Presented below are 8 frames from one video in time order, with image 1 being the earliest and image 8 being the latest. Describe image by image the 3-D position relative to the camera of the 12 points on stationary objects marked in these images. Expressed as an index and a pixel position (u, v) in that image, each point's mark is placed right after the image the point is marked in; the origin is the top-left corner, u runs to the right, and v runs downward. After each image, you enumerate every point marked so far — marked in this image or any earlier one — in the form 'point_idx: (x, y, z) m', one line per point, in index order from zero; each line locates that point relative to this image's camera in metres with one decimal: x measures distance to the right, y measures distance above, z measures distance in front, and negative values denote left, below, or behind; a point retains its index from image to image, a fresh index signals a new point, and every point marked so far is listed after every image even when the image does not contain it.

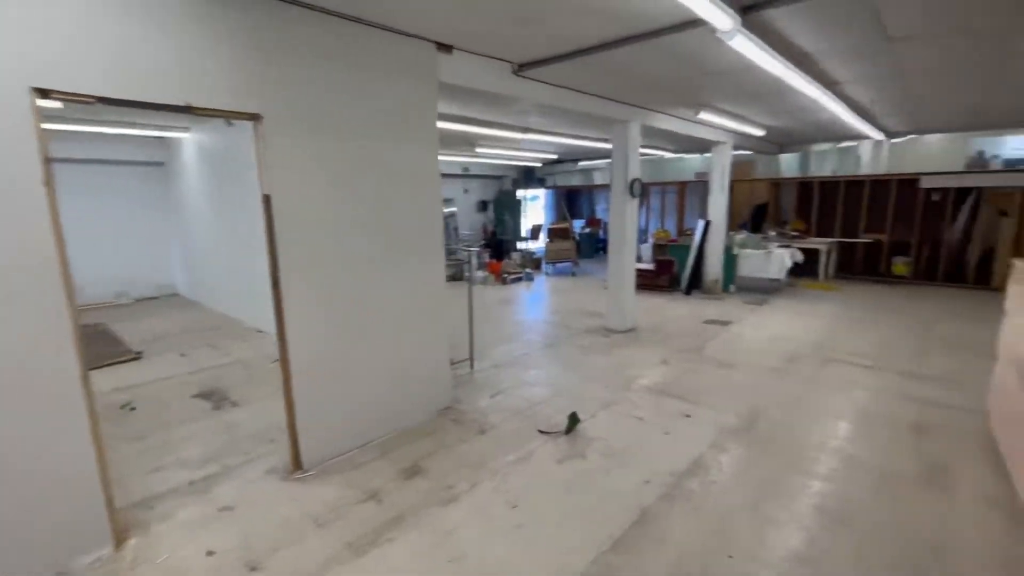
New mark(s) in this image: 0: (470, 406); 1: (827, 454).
0: (-0.4, -1.0, +4.0) m
1: (+2.0, -1.1, +2.9) m
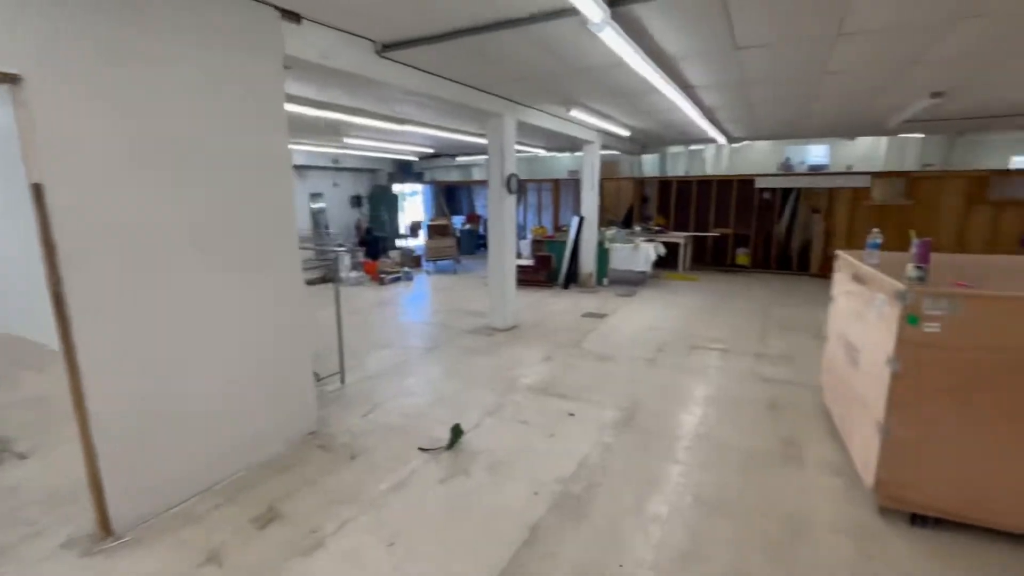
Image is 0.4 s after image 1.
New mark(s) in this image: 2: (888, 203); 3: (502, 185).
0: (-1.3, -1.0, +3.5) m
1: (+1.2, -1.0, +3.1) m
2: (+6.7, +1.5, +8.3) m
3: (-0.1, +1.2, +5.4) m
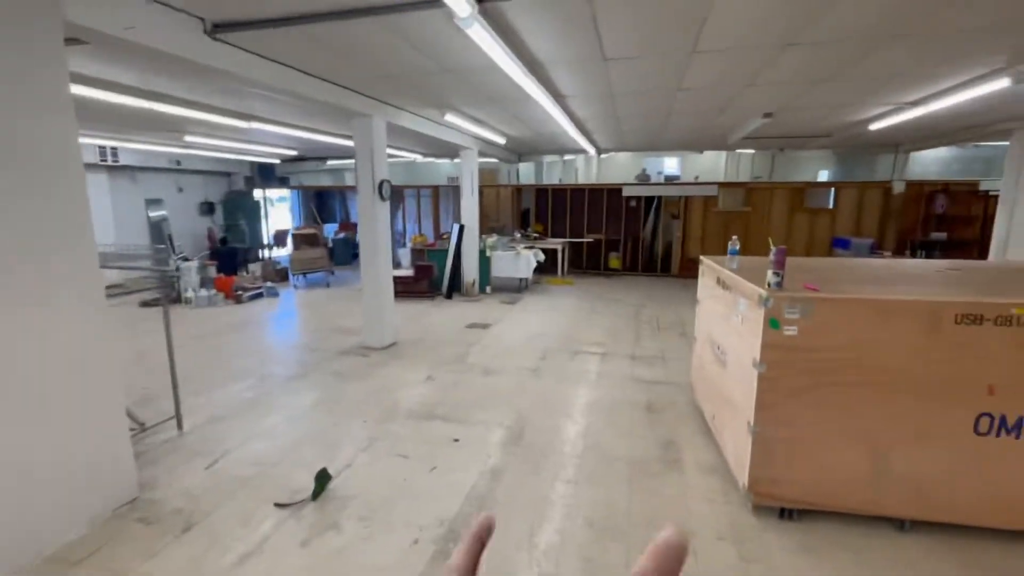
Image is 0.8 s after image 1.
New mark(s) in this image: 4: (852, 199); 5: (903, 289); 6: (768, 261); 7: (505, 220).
0: (-2.1, -1.2, +2.8) m
1: (+0.5, -1.1, +3.0) m
2: (+4.4, +1.6, +9.4) m
3: (-1.5, +1.0, +4.9) m
4: (+6.5, +1.7, +8.9) m
5: (+1.9, 0.0, +2.3) m
6: (+1.7, +0.2, +3.0) m
7: (-0.2, +1.6, +10.8) m
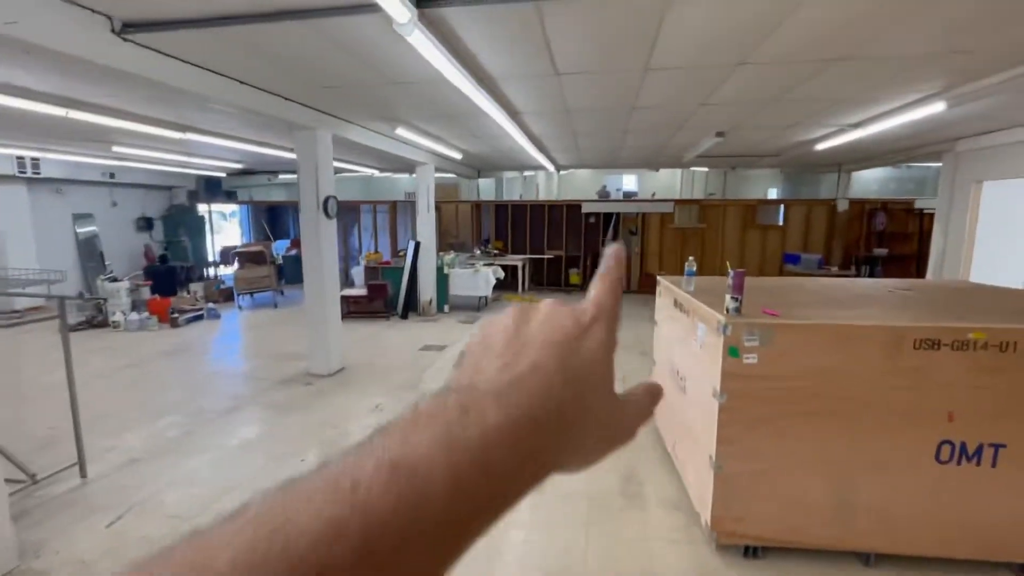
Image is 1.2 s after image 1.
0: (-2.3, -1.4, +2.4) m
1: (+0.2, -1.2, +2.8) m
2: (+3.6, +1.2, +9.6) m
3: (-1.9, +0.8, +4.6) m
4: (+5.7, +1.4, +9.2) m
5: (+1.7, -0.1, +2.2) m
6: (+1.3, 0.0, +2.9) m
7: (-1.1, +1.2, +10.6) m
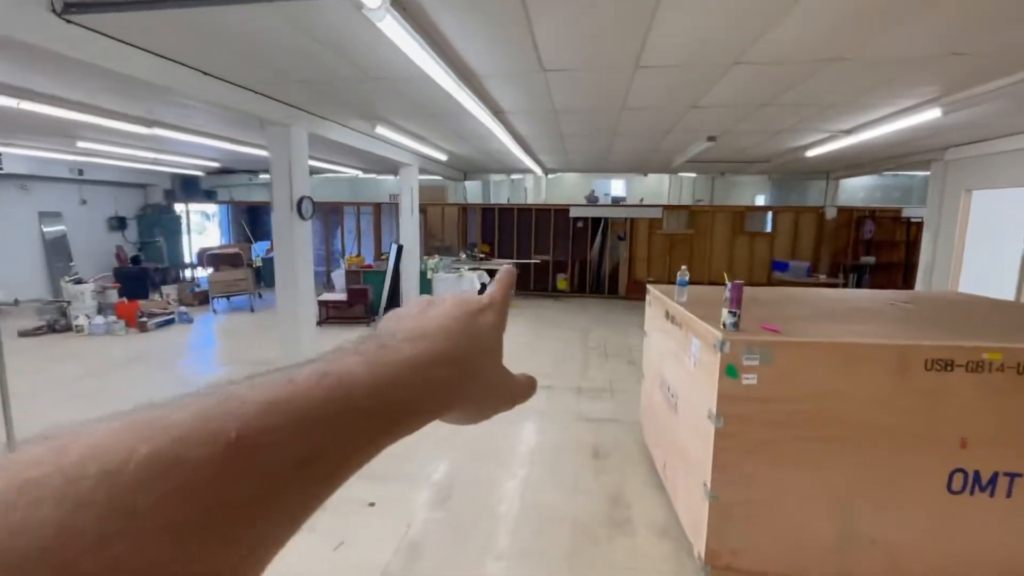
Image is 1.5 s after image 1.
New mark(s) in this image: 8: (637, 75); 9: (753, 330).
0: (-2.5, -1.4, +2.1) m
1: (+0.1, -1.3, +2.6) m
2: (+3.3, +1.1, +9.5) m
3: (-2.1, +0.7, +4.4) m
4: (+5.5, +1.3, +9.2) m
5: (+1.6, -0.2, +2.1) m
6: (+1.2, 0.0, +2.8) m
7: (-1.4, +1.1, +10.4) m
8: (+0.9, +1.6, +3.4) m
9: (+1.0, -0.2, +2.0) m
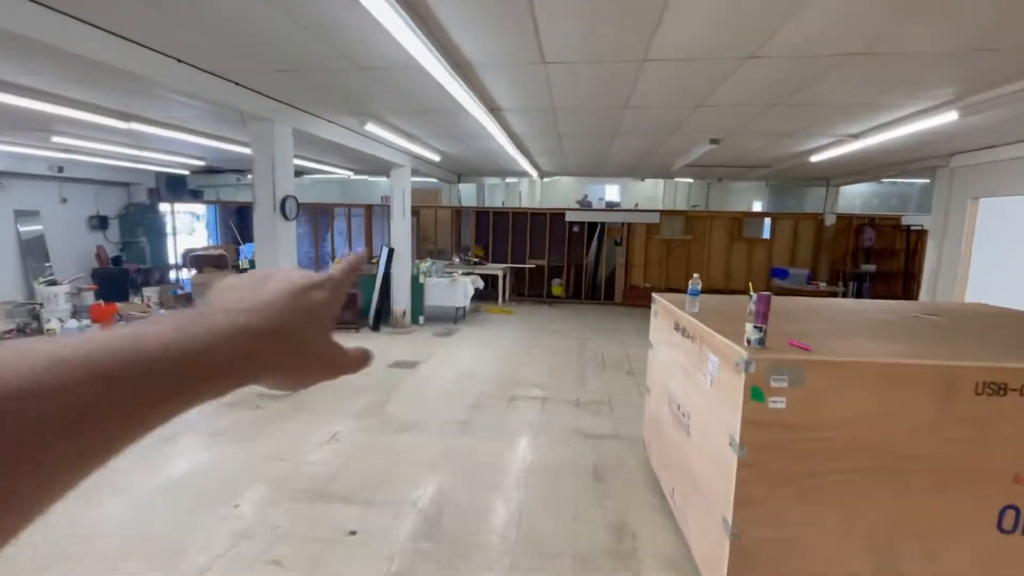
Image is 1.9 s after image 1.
0: (-2.5, -1.4, +1.9) m
1: (0.0, -1.3, +2.4) m
2: (+3.2, +1.0, +9.3) m
3: (-2.1, +0.7, +4.1) m
4: (+5.4, +1.1, +9.0) m
5: (+1.6, -0.2, +1.9) m
6: (+1.2, -0.1, +2.6) m
7: (-1.5, +1.0, +10.1) m
8: (+0.9, +1.5, +3.2) m
9: (+1.0, -0.2, +1.8) m
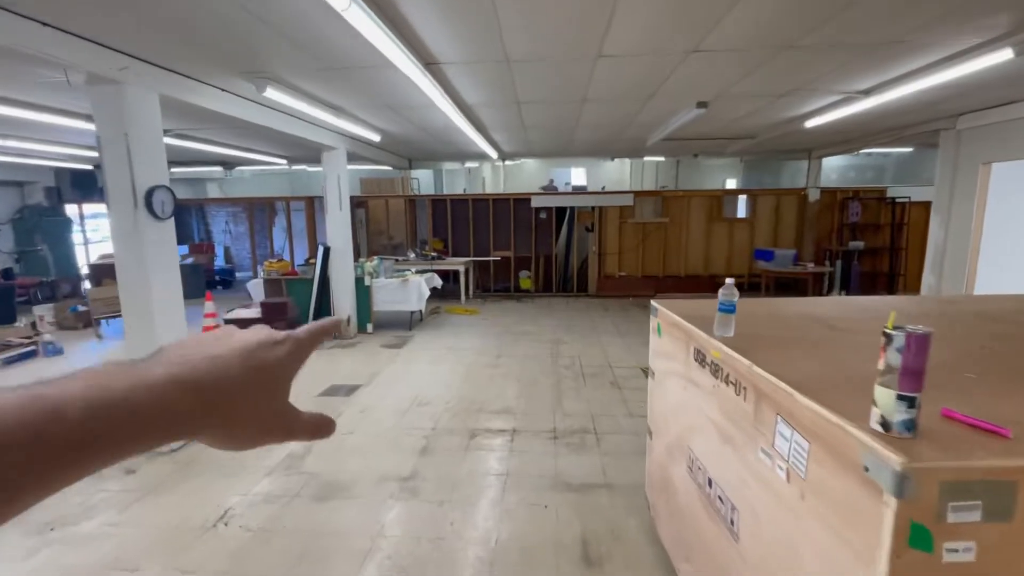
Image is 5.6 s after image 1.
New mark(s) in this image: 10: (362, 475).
0: (-2.6, -1.7, +0.8) m
1: (-0.1, -1.4, +1.5) m
2: (+2.5, +1.2, +8.6) m
3: (-2.5, +0.5, +3.1) m
4: (+4.6, +1.5, +8.4) m
5: (+1.4, -0.3, +1.1) m
6: (+1.0, -0.1, +1.7) m
7: (-2.2, +1.0, +9.1) m
8: (+0.6, +1.5, +2.3) m
9: (+0.9, -0.3, +0.9) m
10: (-0.9, -1.2, +2.9) m
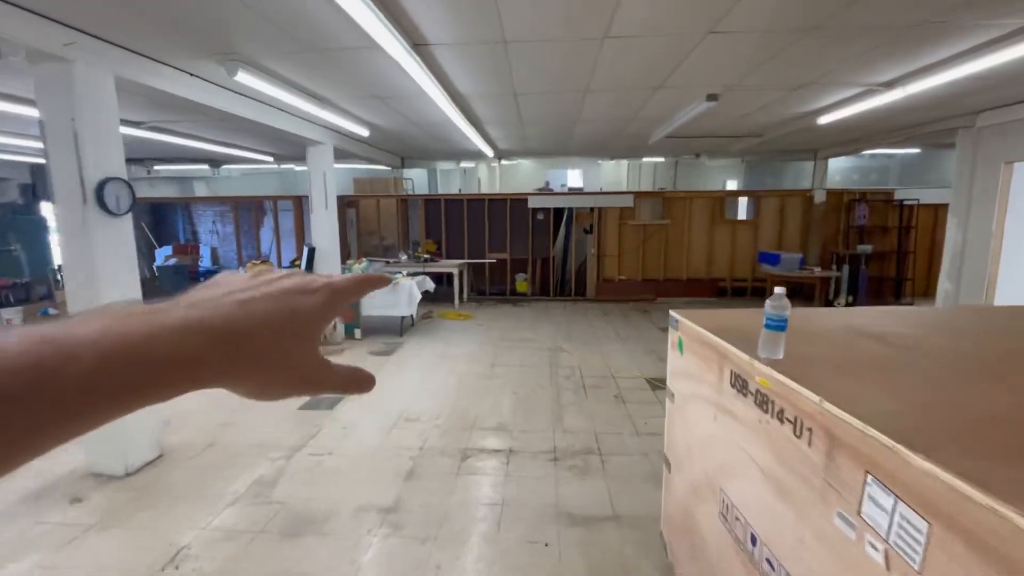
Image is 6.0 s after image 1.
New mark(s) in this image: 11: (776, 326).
0: (-2.6, -1.7, +0.5) m
1: (-0.1, -1.4, +1.2) m
2: (+2.5, +1.1, +8.3) m
3: (-2.5, +0.5, +2.7) m
4: (+4.6, +1.4, +8.2) m
5: (+1.4, -0.3, +0.8) m
6: (+1.0, -0.1, +1.4) m
7: (-2.3, +0.9, +8.7) m
8: (+0.6, +1.4, +2.0) m
9: (+0.9, -0.3, +0.6) m
10: (-1.0, -1.2, +2.6) m
11: (+0.8, -0.1, +1.3) m
